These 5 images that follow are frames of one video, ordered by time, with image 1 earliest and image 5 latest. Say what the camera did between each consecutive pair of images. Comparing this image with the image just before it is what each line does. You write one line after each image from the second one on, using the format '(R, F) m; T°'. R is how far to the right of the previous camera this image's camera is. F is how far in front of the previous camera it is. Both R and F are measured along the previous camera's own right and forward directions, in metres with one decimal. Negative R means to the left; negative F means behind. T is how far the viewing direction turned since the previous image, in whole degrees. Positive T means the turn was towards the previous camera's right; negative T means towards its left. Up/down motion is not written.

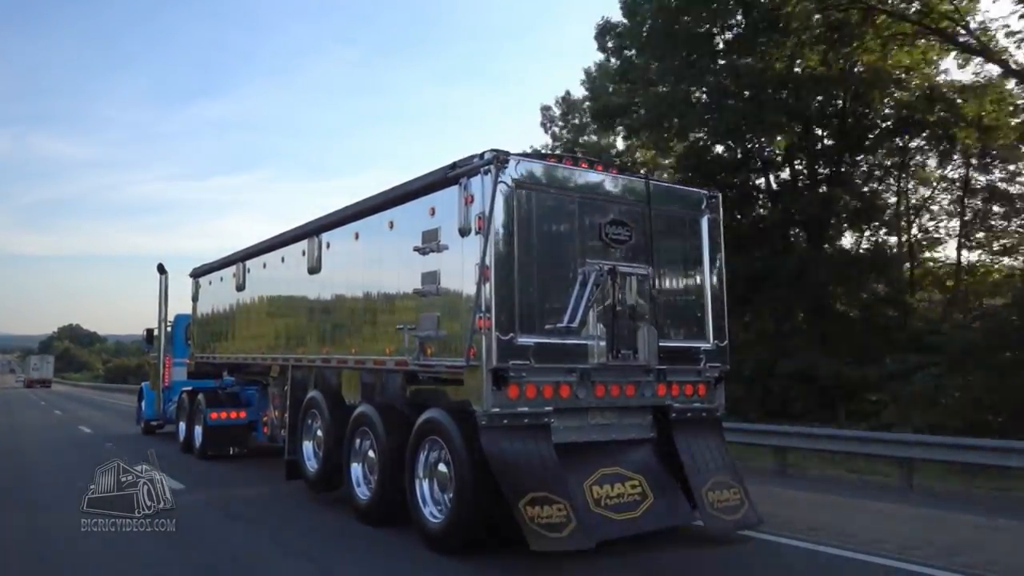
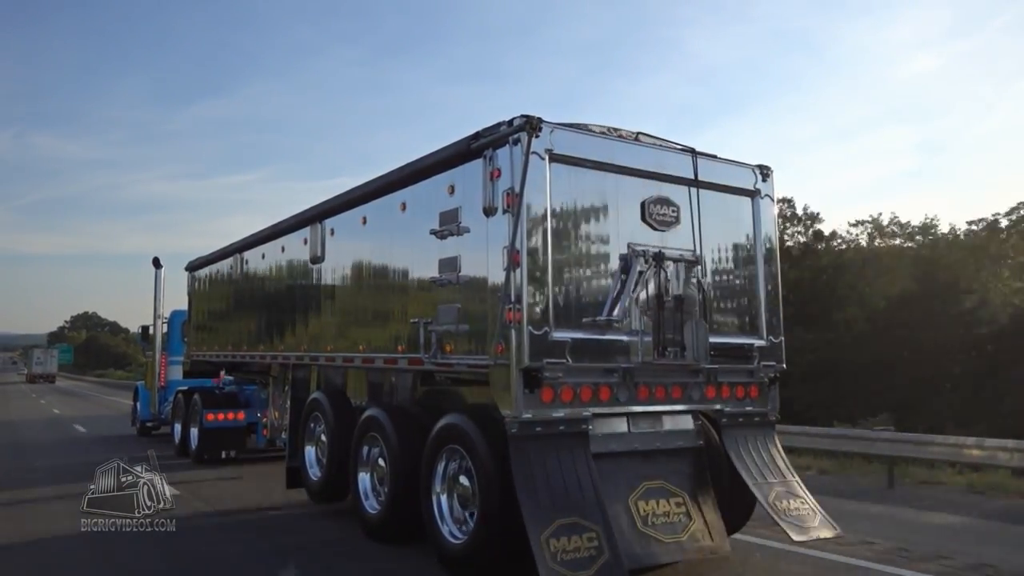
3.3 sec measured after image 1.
(-0.2, +1.0) m; 0°
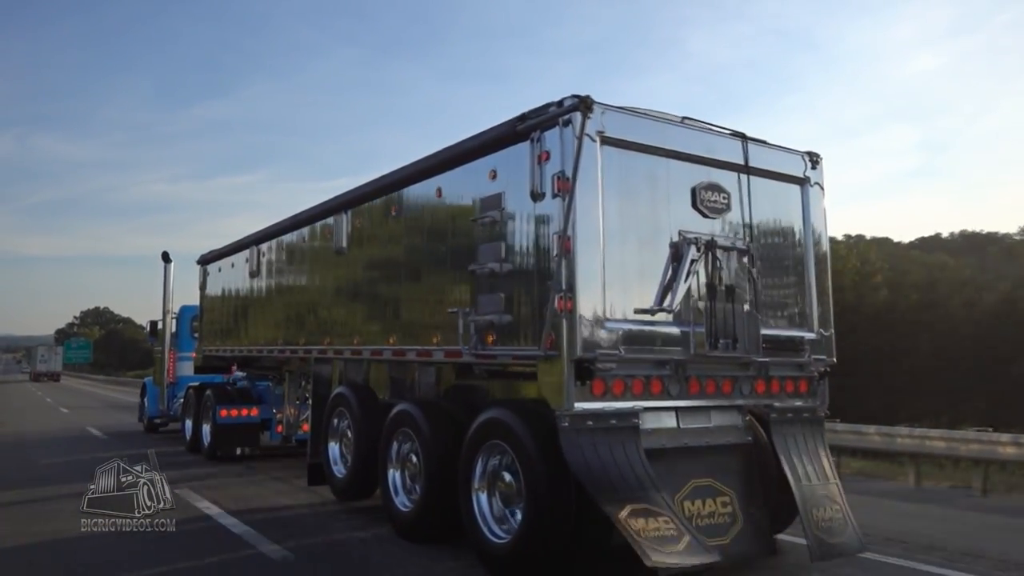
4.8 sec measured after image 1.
(-0.3, +0.3) m; 0°
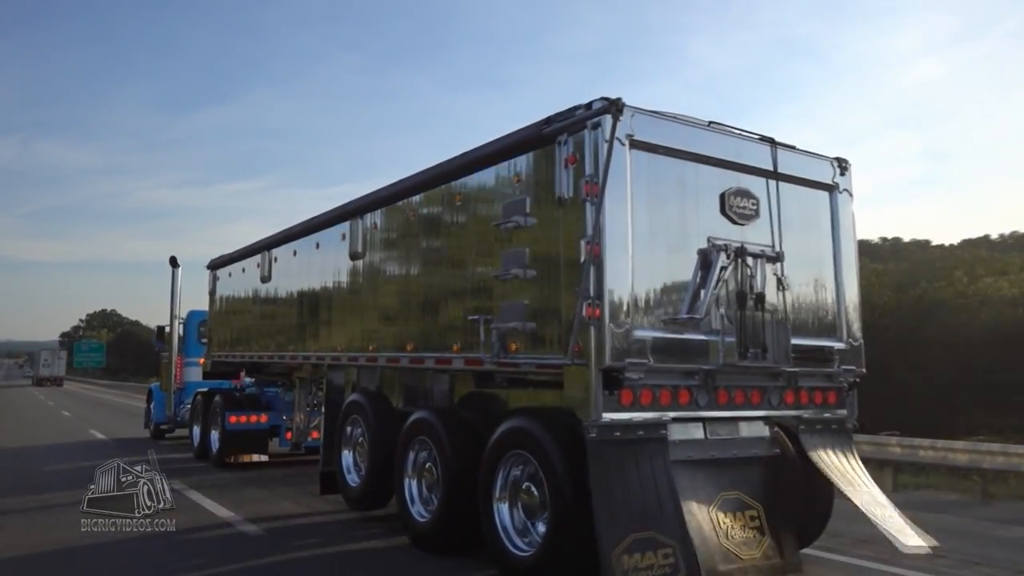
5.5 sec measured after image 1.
(-0.2, +0.2) m; 0°
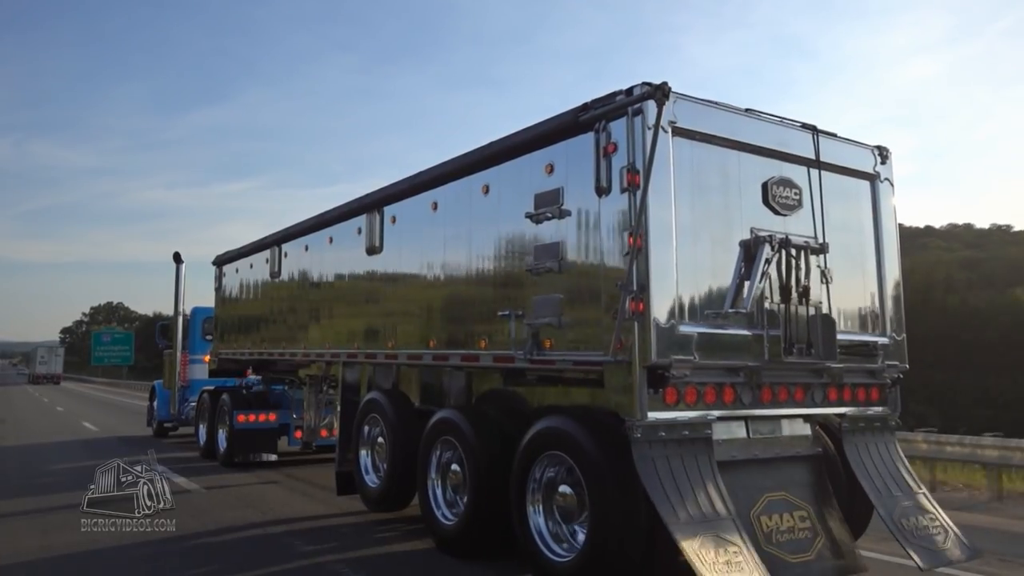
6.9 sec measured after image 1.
(-0.3, +0.3) m; 0°
